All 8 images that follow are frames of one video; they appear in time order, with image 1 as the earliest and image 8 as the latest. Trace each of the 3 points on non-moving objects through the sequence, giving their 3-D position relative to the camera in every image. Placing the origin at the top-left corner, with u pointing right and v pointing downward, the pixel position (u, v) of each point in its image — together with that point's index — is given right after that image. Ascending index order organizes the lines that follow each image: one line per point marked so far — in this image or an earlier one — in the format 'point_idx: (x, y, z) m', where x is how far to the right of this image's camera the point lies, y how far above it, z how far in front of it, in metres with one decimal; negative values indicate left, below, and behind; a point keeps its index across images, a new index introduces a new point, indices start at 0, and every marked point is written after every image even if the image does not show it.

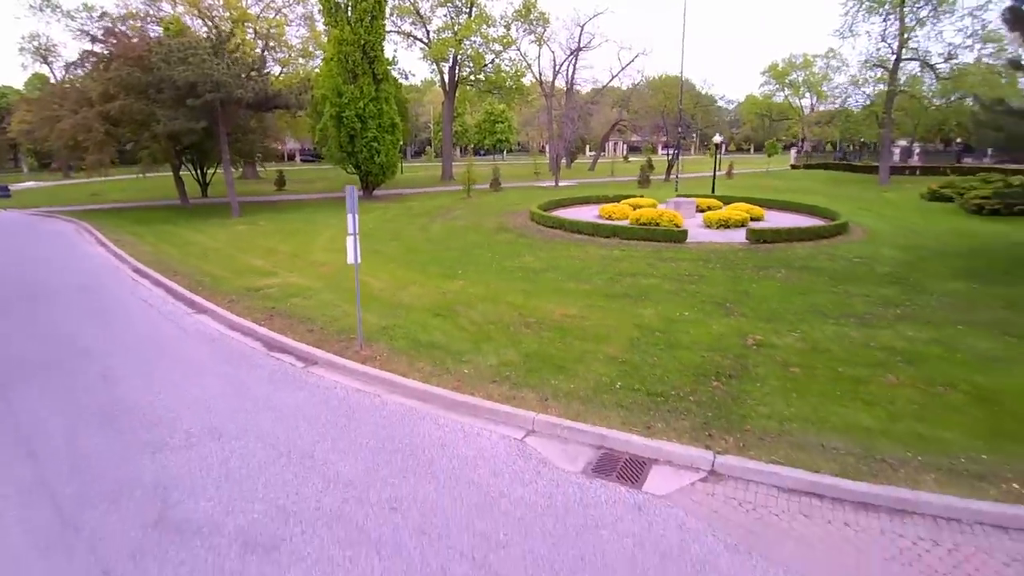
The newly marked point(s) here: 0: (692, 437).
0: (+1.9, -1.7, +6.9) m
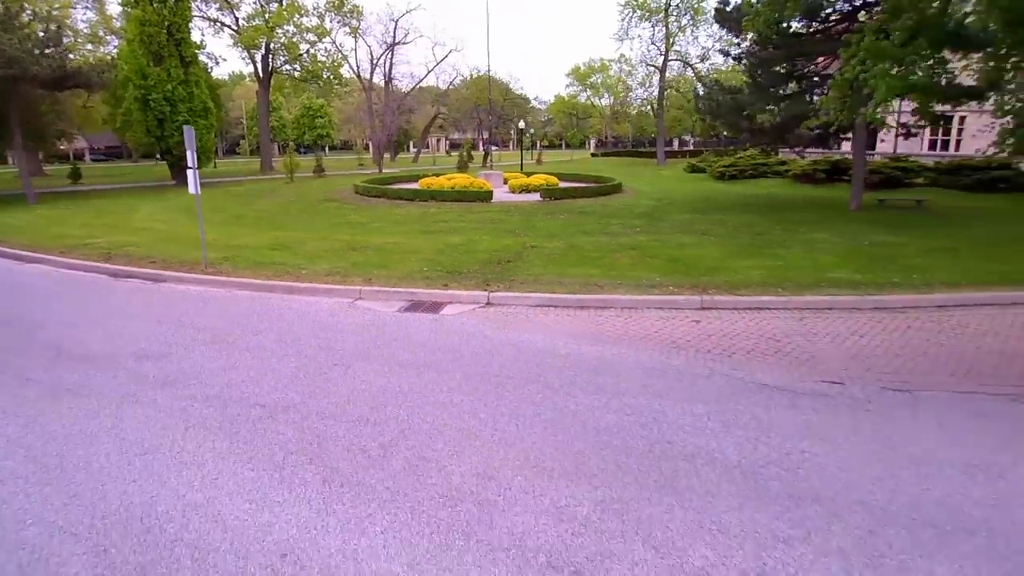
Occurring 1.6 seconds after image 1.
0: (-0.6, -0.1, +9.6) m
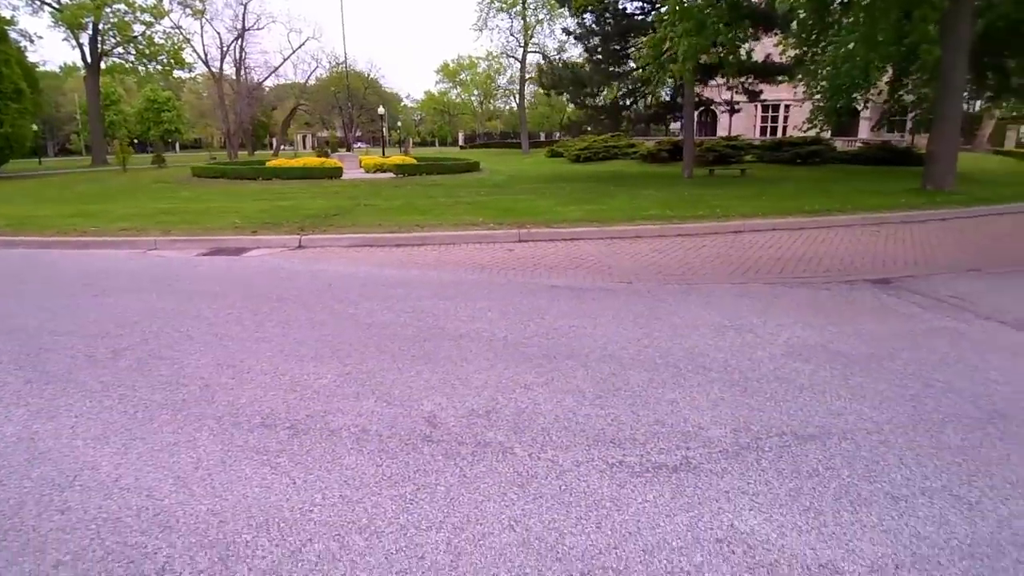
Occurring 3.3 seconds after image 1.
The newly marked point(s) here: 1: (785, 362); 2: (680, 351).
0: (-3.2, +0.7, +9.0) m
1: (+1.7, -0.5, +4.0) m
2: (+1.1, -0.5, +4.3) m
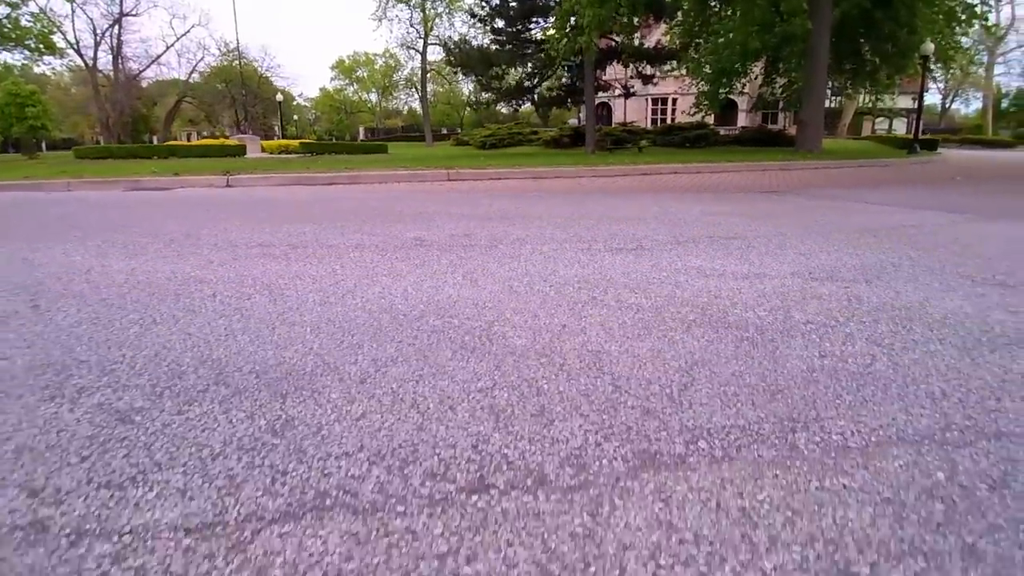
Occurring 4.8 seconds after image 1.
0: (-4.2, +1.5, +9.0) m
1: (+1.5, +0.5, +4.7) m
2: (+0.8, +0.6, +4.9) m
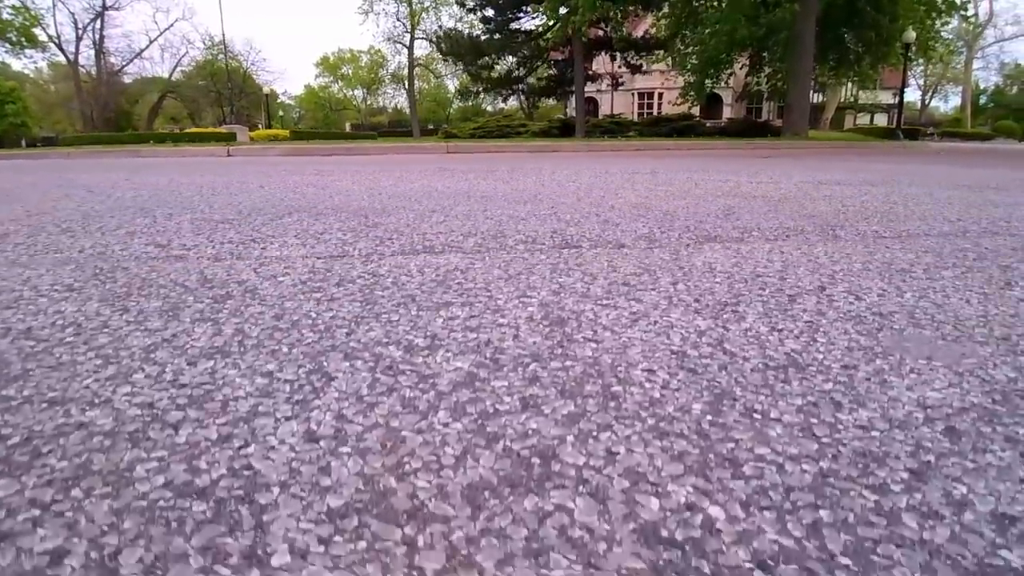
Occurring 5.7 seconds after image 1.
0: (-4.3, +1.9, +9.0) m
1: (+1.5, +0.9, +4.9) m
2: (+0.9, +1.0, +5.1) m
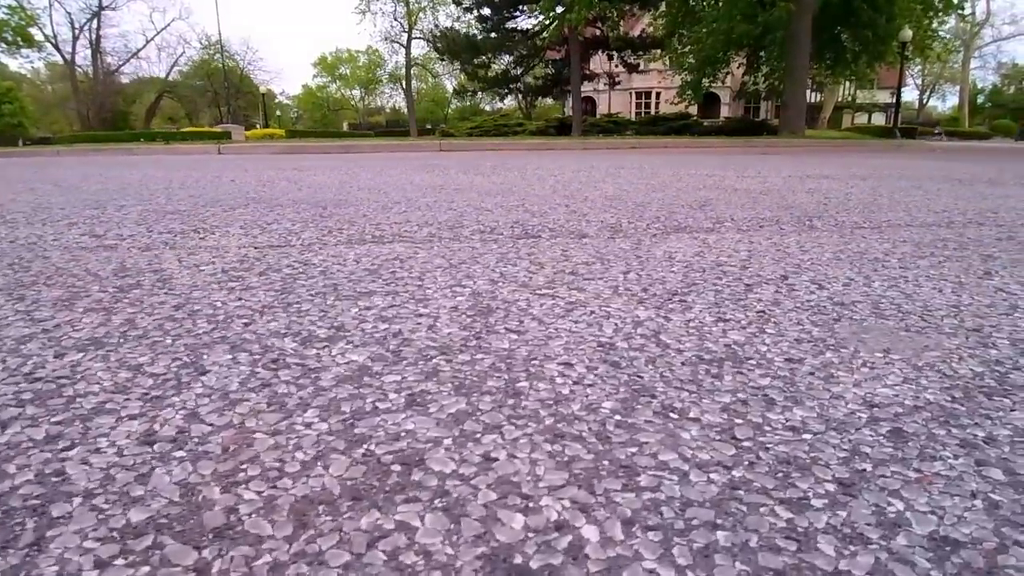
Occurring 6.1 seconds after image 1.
0: (-4.4, +2.0, +8.9) m
1: (+1.4, +1.0, +4.8) m
2: (+0.8, +1.0, +5.0) m
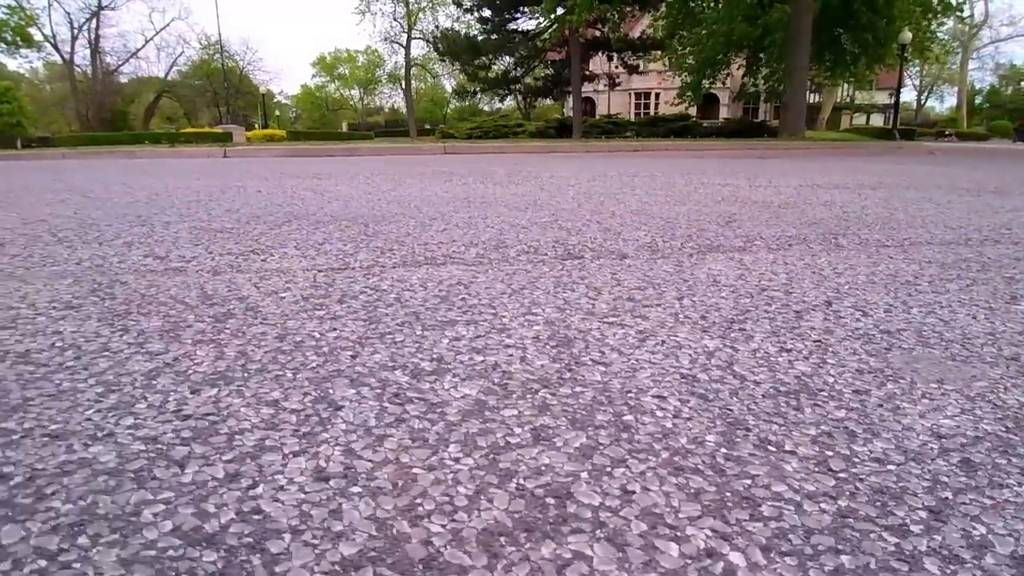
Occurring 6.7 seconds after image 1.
0: (-4.3, +1.9, +9.0) m
1: (+1.5, +0.9, +4.9) m
2: (+0.9, +1.0, +5.1) m
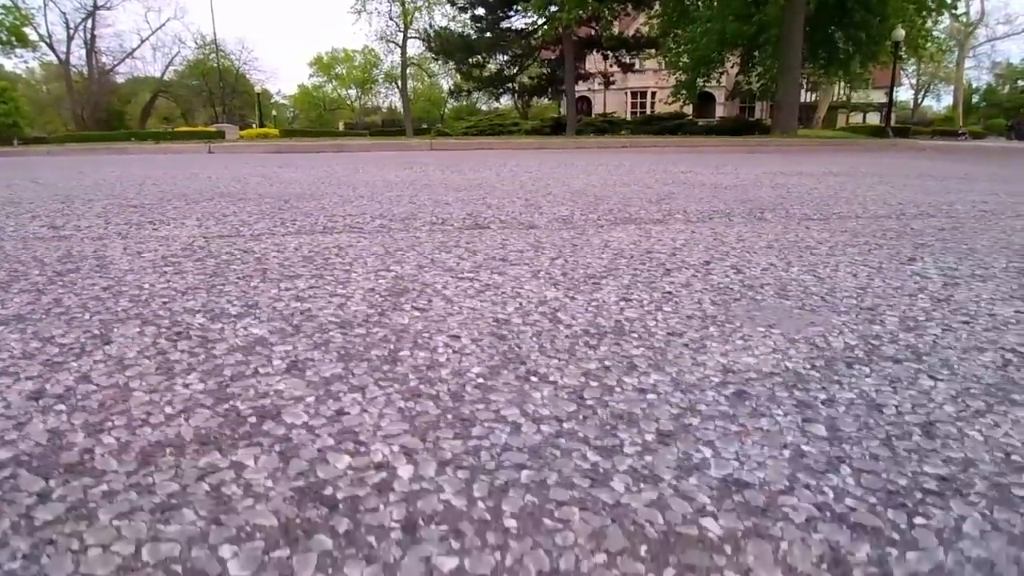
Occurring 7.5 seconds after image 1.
0: (-4.5, +2.0, +8.9) m
1: (+1.3, +1.0, +4.9) m
2: (+0.7, +1.0, +5.0) m
